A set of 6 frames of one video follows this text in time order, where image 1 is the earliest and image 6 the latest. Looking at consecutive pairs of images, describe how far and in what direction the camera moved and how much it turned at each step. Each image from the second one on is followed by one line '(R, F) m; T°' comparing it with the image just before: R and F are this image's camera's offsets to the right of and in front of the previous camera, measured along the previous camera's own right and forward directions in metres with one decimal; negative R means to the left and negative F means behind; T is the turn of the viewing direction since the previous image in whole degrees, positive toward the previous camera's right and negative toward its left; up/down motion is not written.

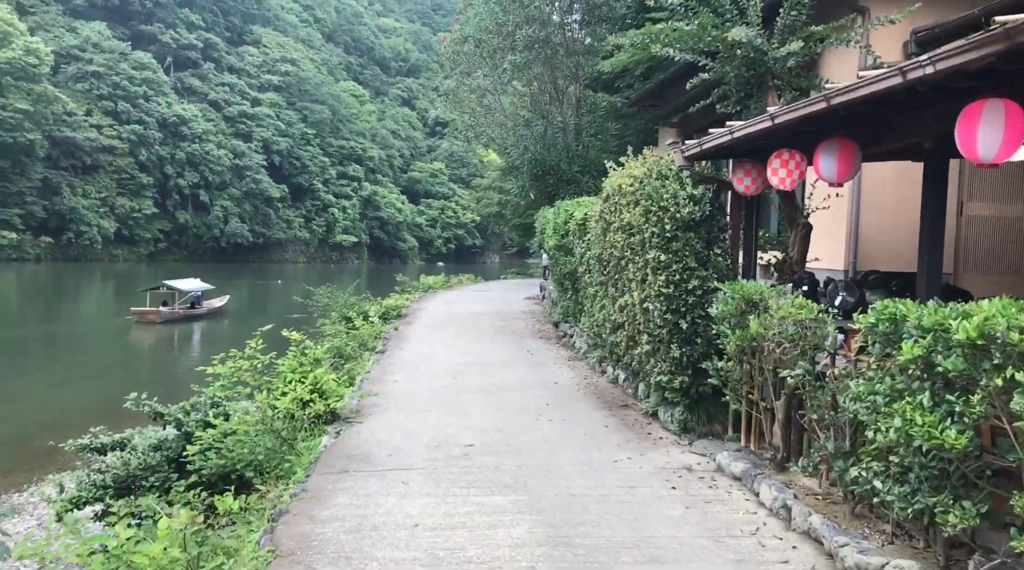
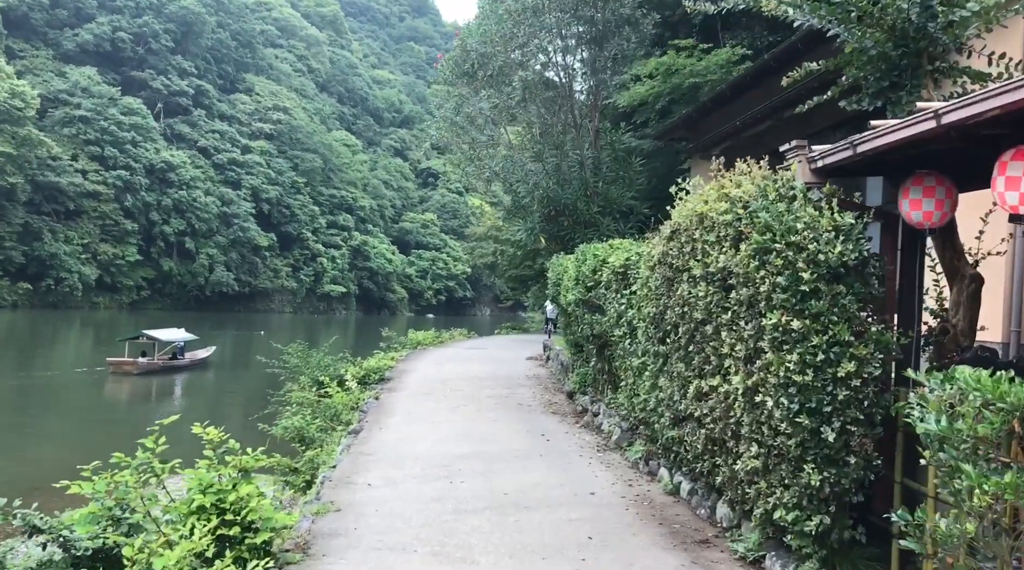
(-0.2, +2.3) m; +1°
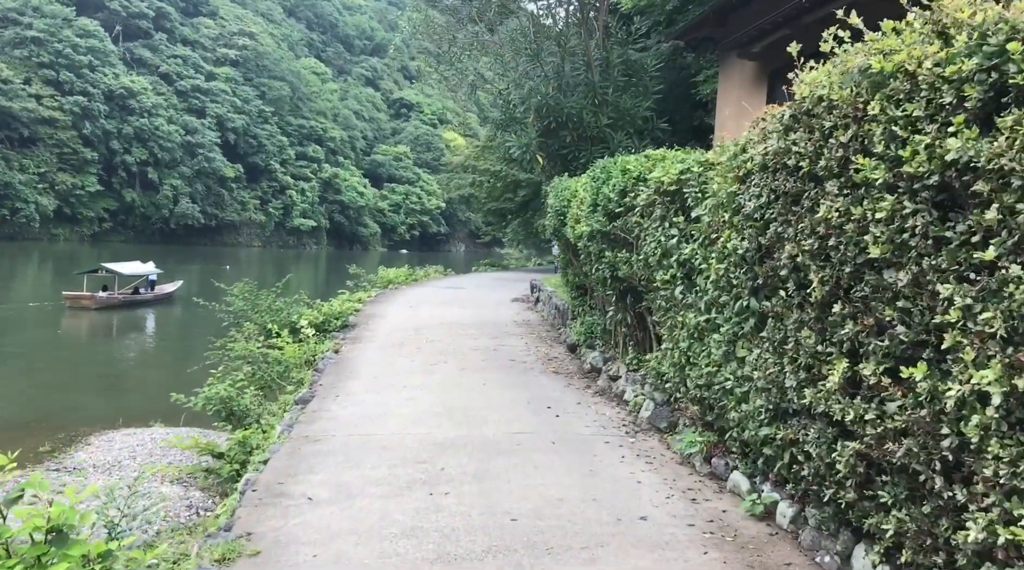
(-0.2, +2.1) m; +2°
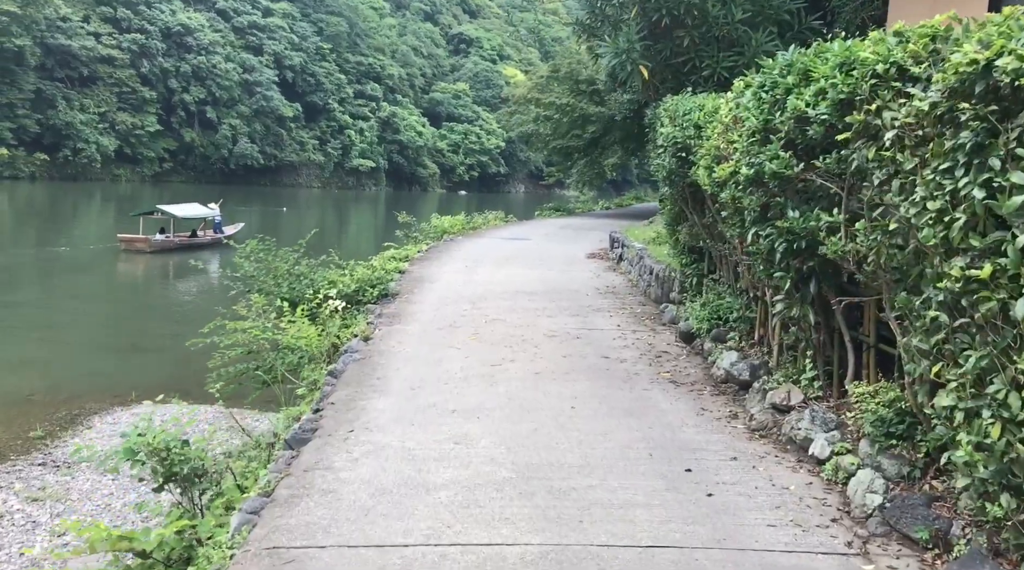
(-0.3, +2.7) m; -4°
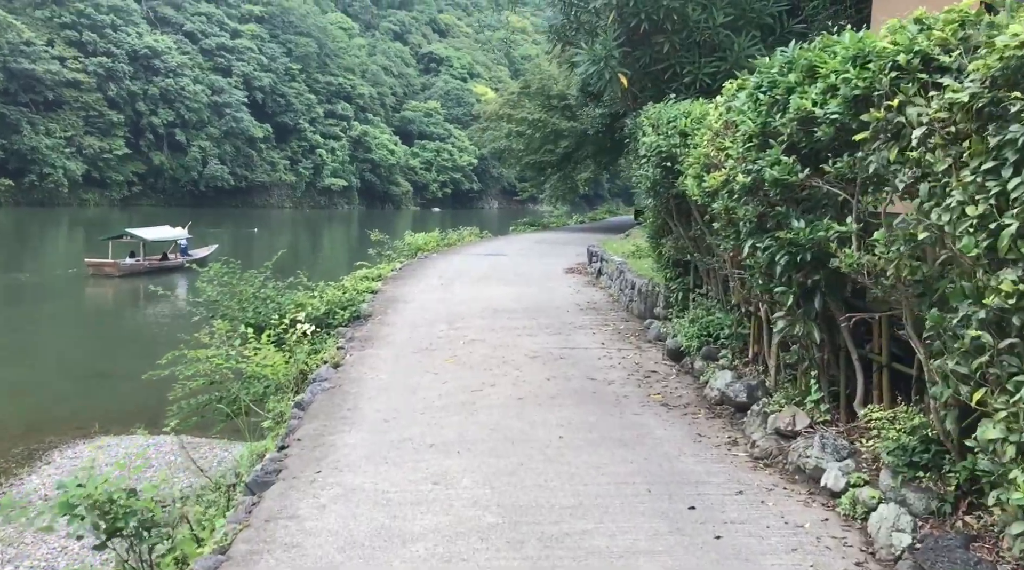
(0.0, +0.4) m; +2°
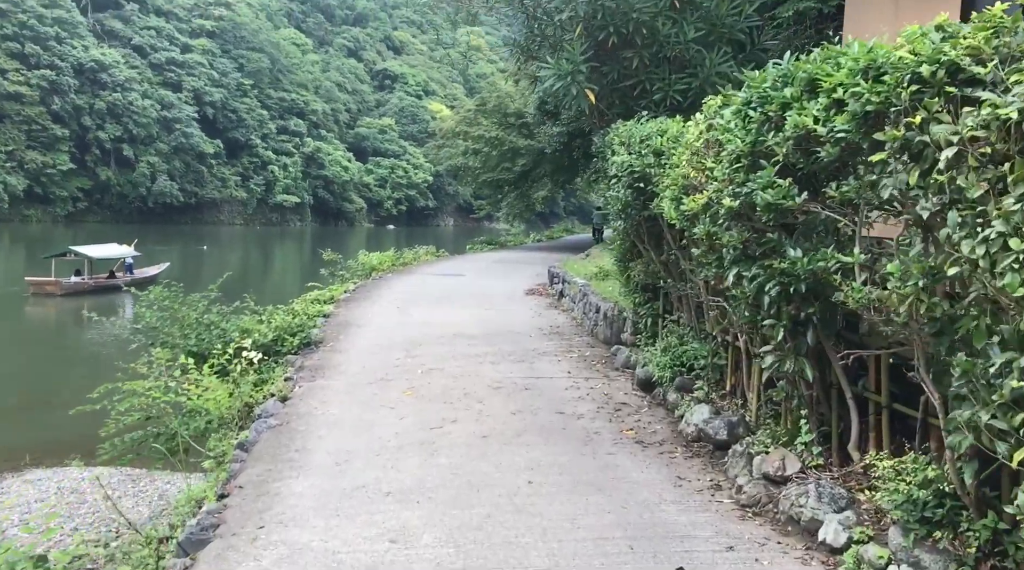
(0.0, +0.4) m; +3°
